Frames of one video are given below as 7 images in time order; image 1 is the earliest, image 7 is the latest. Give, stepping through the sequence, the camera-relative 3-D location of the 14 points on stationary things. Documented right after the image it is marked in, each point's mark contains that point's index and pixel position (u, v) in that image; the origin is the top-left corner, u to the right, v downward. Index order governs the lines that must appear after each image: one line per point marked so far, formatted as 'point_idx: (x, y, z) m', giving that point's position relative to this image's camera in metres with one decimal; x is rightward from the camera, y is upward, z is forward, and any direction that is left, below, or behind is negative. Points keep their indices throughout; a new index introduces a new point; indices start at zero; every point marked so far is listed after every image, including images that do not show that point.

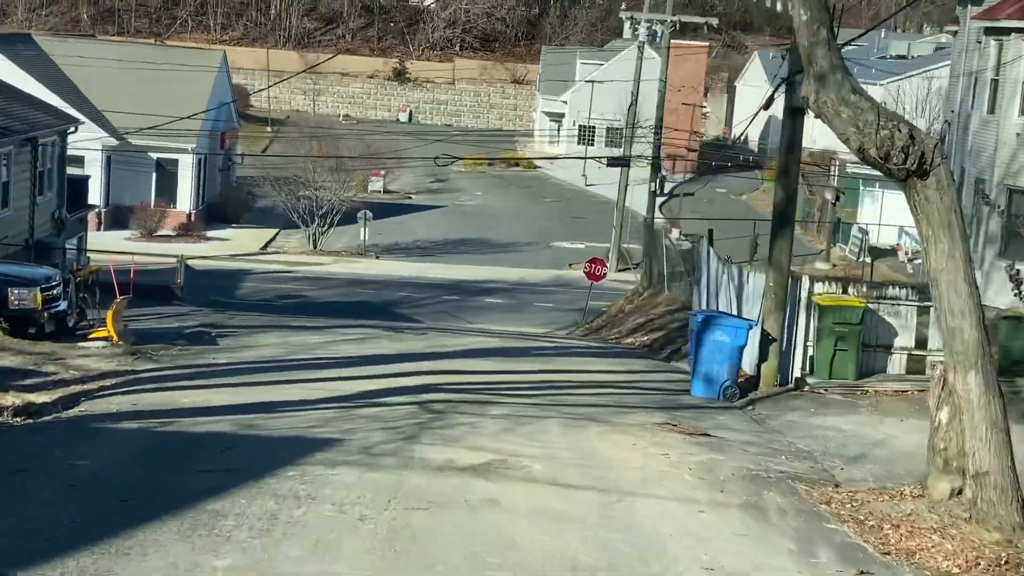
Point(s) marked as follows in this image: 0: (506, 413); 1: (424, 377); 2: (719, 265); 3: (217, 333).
0: (0.0, -0.8, +10.0) m
1: (-0.7, -0.7, +11.7) m
2: (+2.3, +0.3, +15.8) m
3: (-2.9, -0.4, +14.2) m
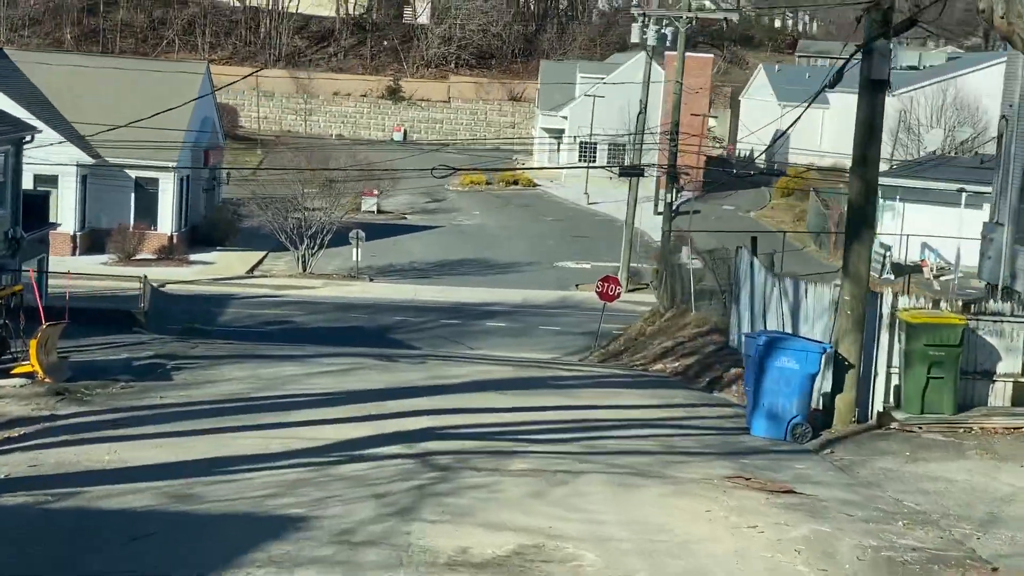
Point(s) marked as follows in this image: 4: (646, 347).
0: (+0.1, -0.9, +7.6) m
1: (-0.6, -0.8, +9.4) m
2: (+2.4, +0.1, +13.5) m
3: (-2.7, -0.6, +11.8) m
4: (+1.7, -0.7, +18.5) m
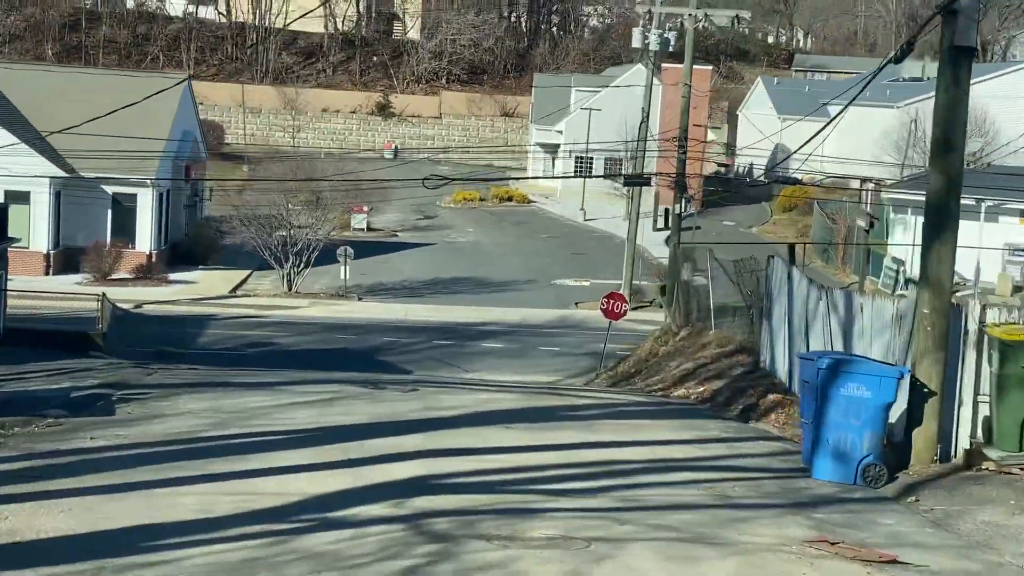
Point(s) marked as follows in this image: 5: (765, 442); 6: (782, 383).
0: (+0.2, -1.0, +5.8) m
1: (-0.5, -0.9, +7.6) m
2: (+2.4, 0.0, +11.7) m
3: (-2.7, -0.7, +10.0) m
4: (+1.7, -0.9, +16.7) m
5: (+1.7, -1.1, +10.1) m
6: (+2.4, -0.8, +12.9) m
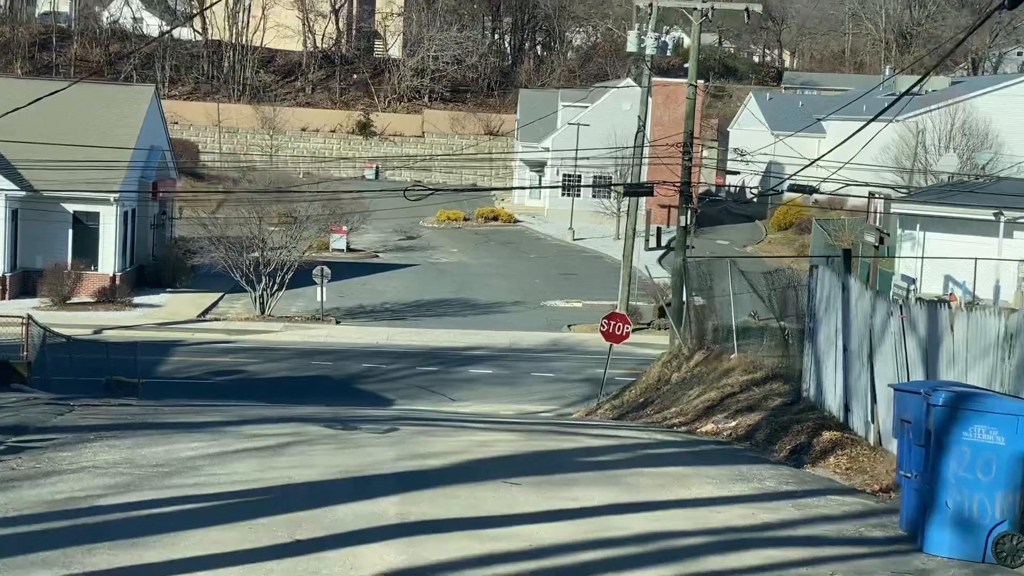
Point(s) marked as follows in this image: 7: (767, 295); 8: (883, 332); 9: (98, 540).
0: (+0.2, -1.0, +3.6) m
1: (-0.4, -0.9, +5.4) m
2: (+2.4, -0.1, +9.6) m
3: (-2.7, -0.8, +7.8) m
4: (+1.7, -1.1, +14.5) m
5: (+1.8, -1.1, +8.0) m
6: (+2.4, -1.0, +10.7) m
7: (+2.5, -0.1, +14.6) m
8: (+2.4, -0.3, +9.5) m
9: (-1.5, -0.9, +5.3) m
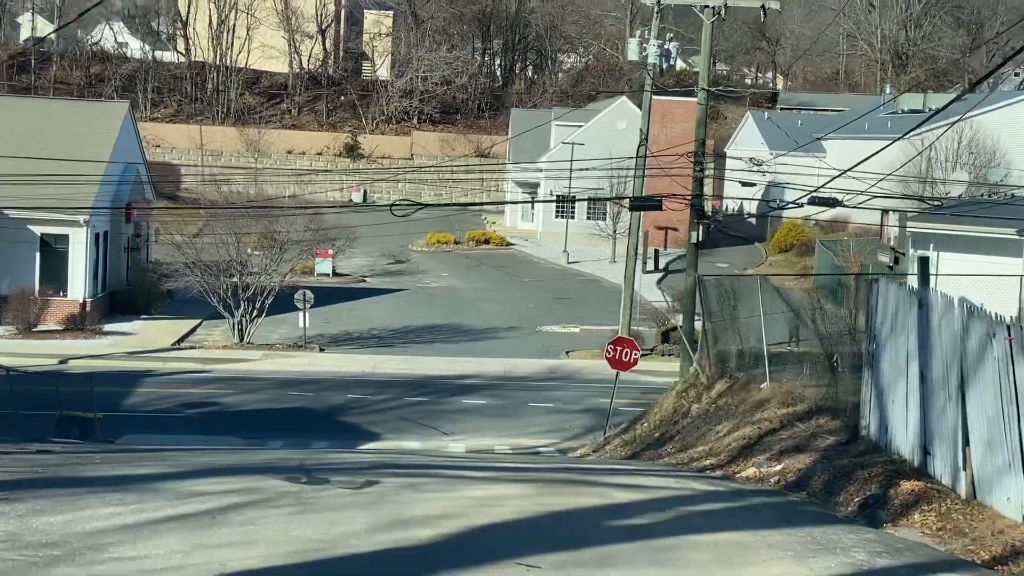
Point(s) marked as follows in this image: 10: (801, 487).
0: (+0.3, -1.0, +1.7) m
1: (-0.4, -1.0, +3.5) m
2: (+2.4, -0.2, +7.7) m
3: (-2.6, -0.9, +5.9) m
4: (+1.7, -1.3, +12.7) m
5: (+1.8, -1.2, +6.1) m
6: (+2.4, -1.1, +8.9) m
7: (+2.5, -0.2, +12.7) m
8: (+2.4, -0.4, +7.7) m
9: (-1.4, -0.9, +3.4) m
10: (+1.8, -1.2, +9.1) m
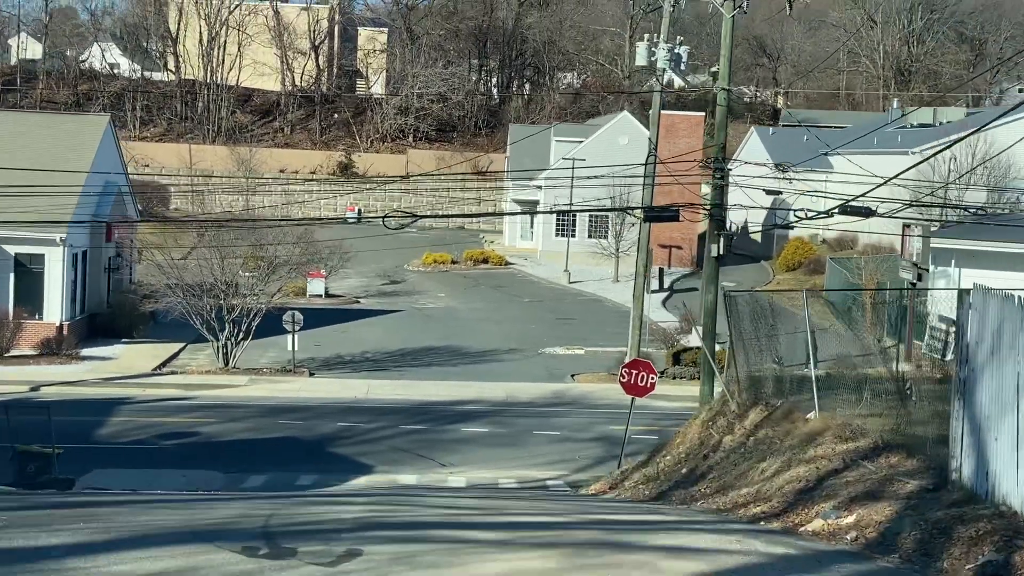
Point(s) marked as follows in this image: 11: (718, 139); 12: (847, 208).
0: (+0.4, -0.9, 0.0) m
1: (-0.3, -0.9, +1.8) m
2: (+2.5, -0.2, +6.0) m
3: (-2.5, -0.9, +4.1) m
4: (+1.7, -1.4, +10.9) m
5: (+1.9, -1.2, +4.3) m
6: (+2.5, -1.1, +7.1) m
7: (+2.6, -0.3, +11.0) m
8: (+2.5, -0.4, +5.9) m
9: (-1.3, -0.9, +1.7) m
10: (+1.9, -1.3, +7.3) m
11: (+2.7, +2.0, +19.5) m
12: (+4.4, +1.0, +19.2) m
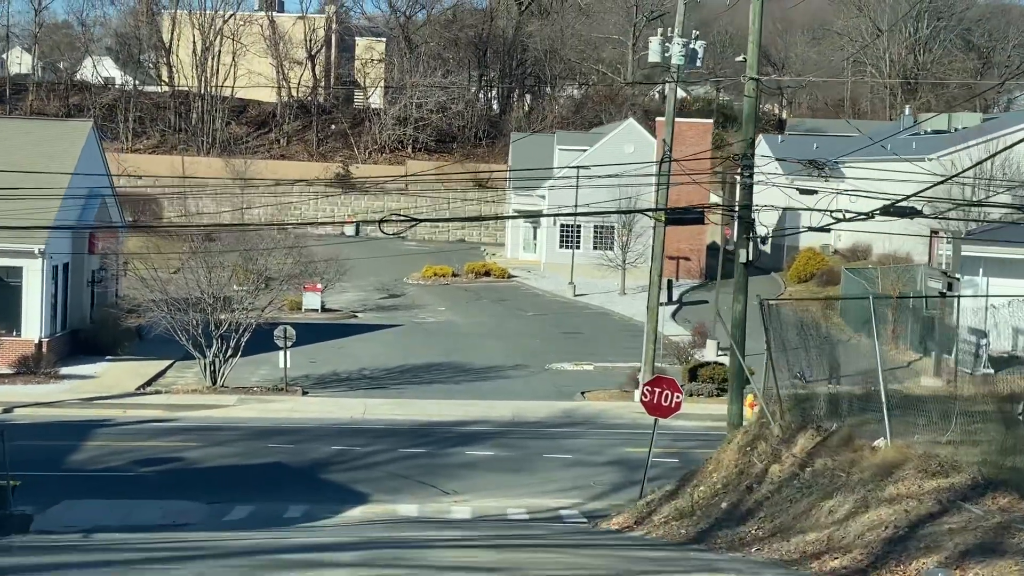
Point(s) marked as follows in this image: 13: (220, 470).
0: (+0.5, -0.8, -1.7) m
1: (-0.2, -0.9, 0.0) m
2: (+2.6, -0.2, +4.3) m
3: (-2.4, -0.9, +2.4) m
4: (+1.9, -1.4, +9.2) m
5: (+2.0, -1.2, +2.6) m
6: (+2.6, -1.1, +5.4) m
7: (+2.7, -0.4, +9.3) m
8: (+2.6, -0.4, +4.2) m
9: (-1.2, -0.9, 0.0) m
10: (+2.0, -1.3, +5.6) m
11: (+2.8, +1.8, +17.8) m
12: (+4.5, +0.9, +17.5) m
13: (-3.8, -2.4, +19.0) m
